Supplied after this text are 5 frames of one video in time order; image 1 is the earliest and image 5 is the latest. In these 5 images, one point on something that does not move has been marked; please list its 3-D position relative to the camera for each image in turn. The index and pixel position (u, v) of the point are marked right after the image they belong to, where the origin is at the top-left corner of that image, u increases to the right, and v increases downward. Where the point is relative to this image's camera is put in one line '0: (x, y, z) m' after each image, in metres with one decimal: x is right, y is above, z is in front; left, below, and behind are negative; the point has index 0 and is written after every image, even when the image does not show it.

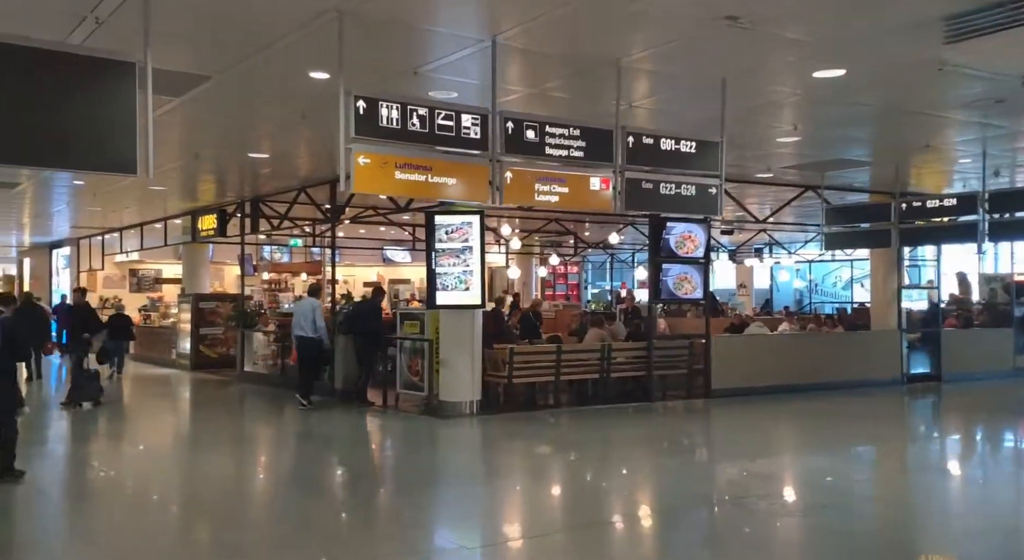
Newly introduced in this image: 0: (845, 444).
0: (+3.5, -1.7, +11.3) m
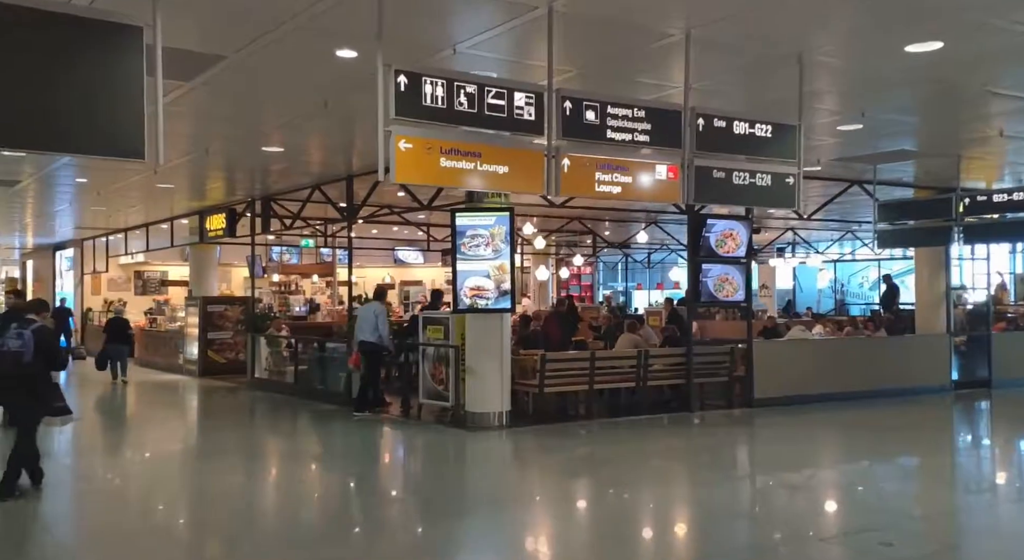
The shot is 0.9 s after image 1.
0: (+3.9, -1.7, +10.5) m
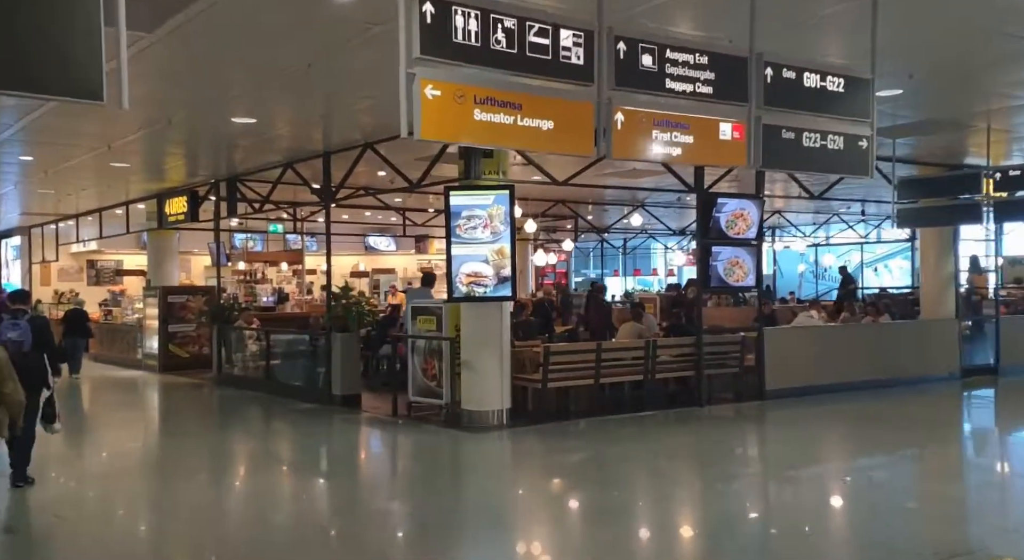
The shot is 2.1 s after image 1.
0: (+3.8, -1.6, +9.8) m
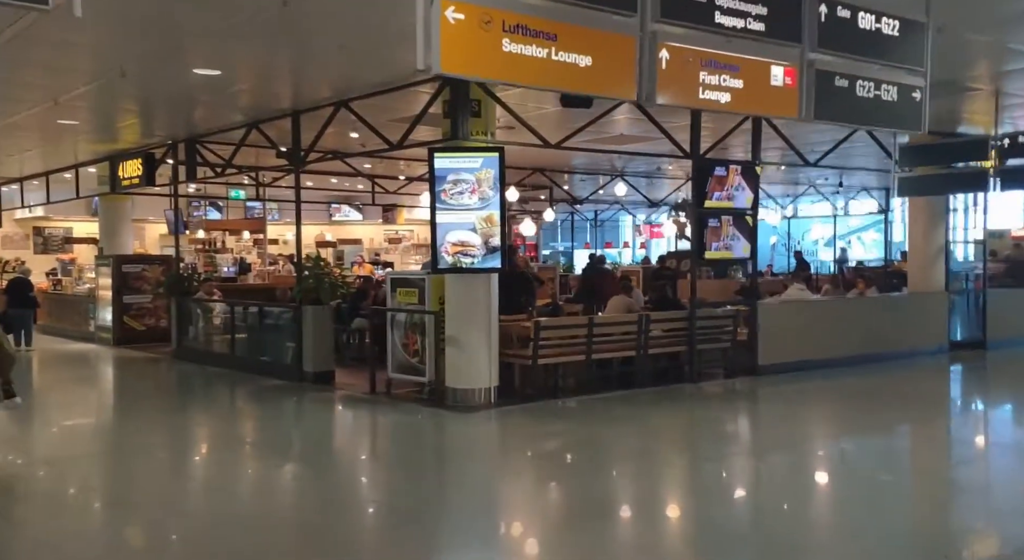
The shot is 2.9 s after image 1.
0: (+3.7, -1.3, +9.4) m
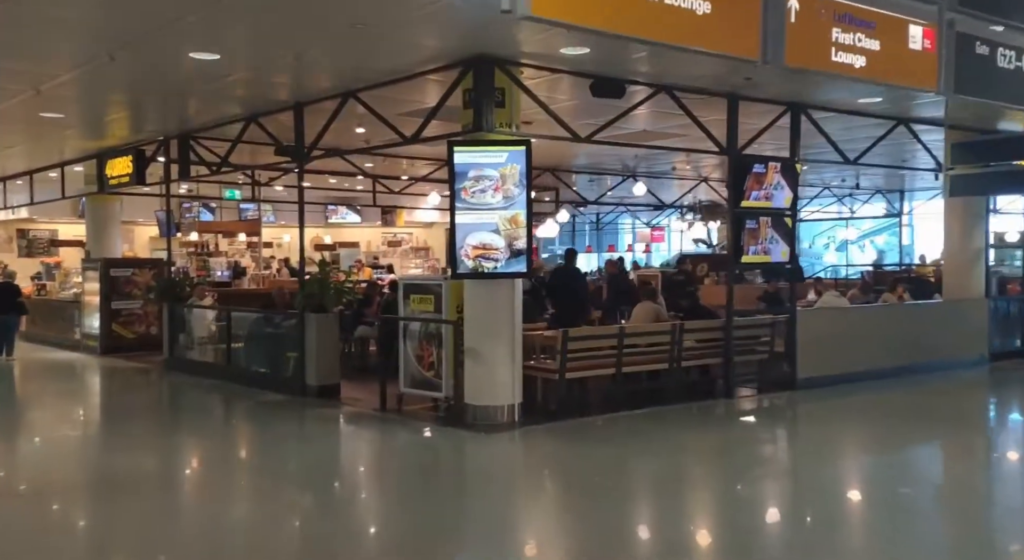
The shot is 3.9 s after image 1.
0: (+3.8, -1.4, +8.7) m
